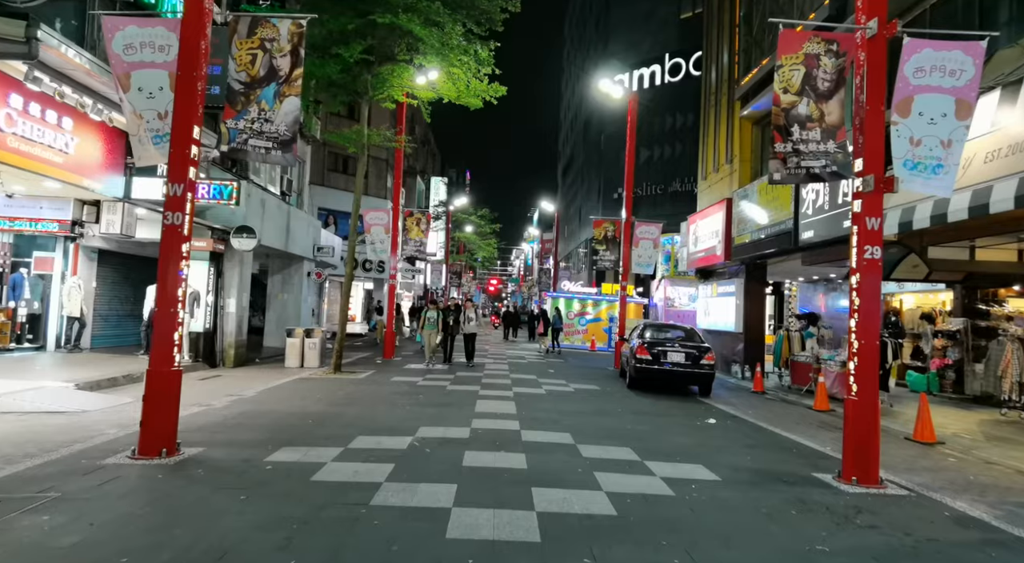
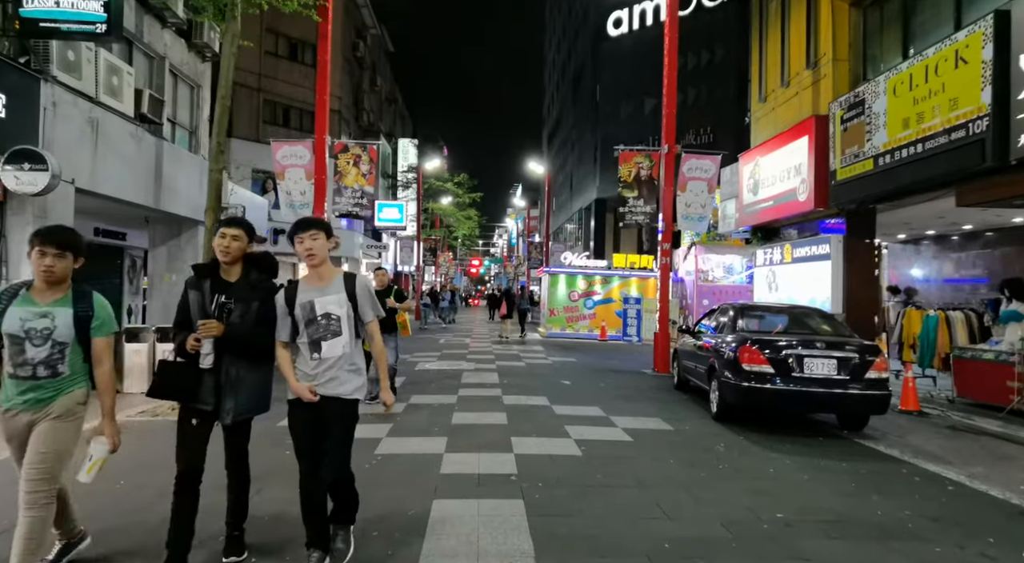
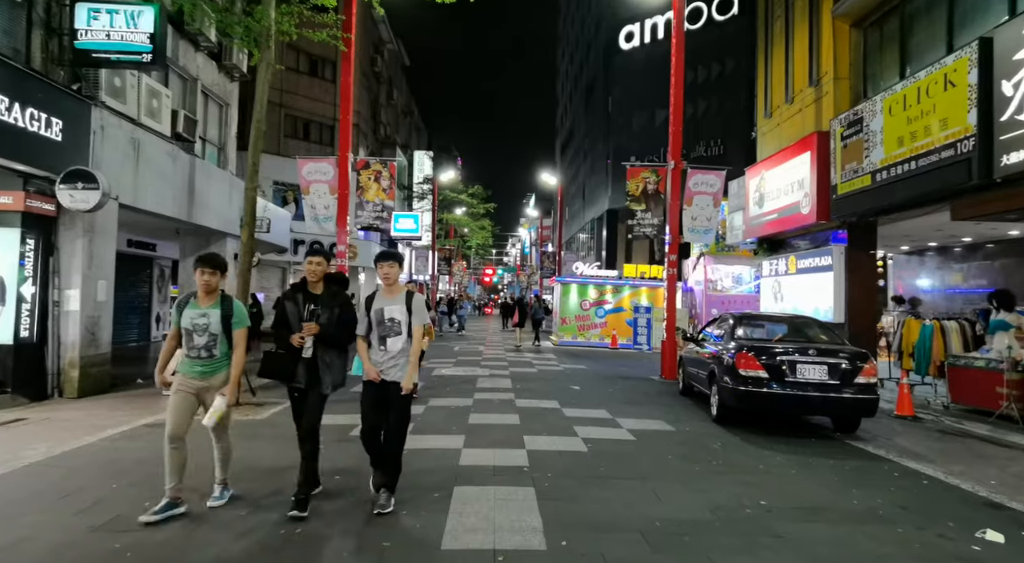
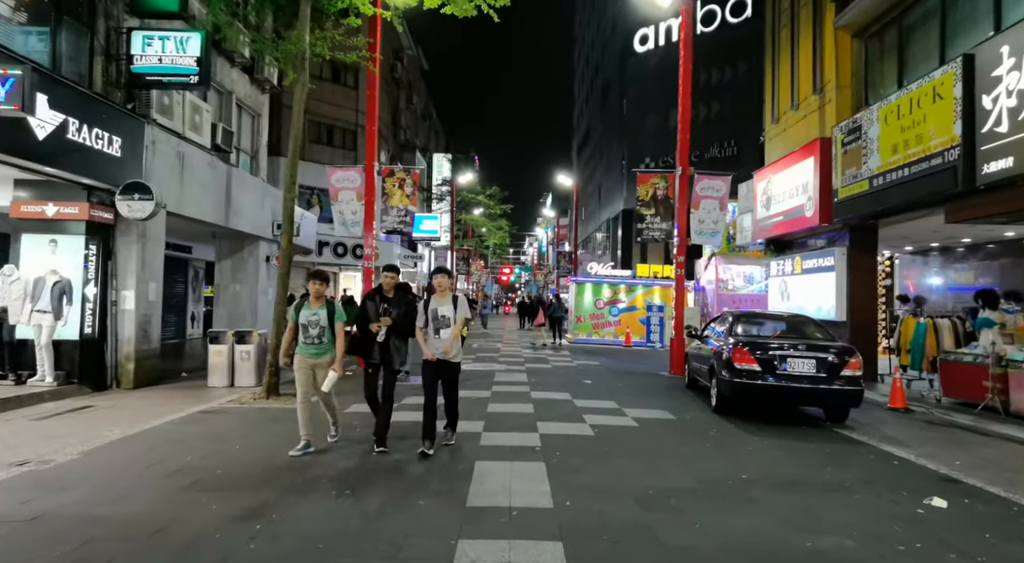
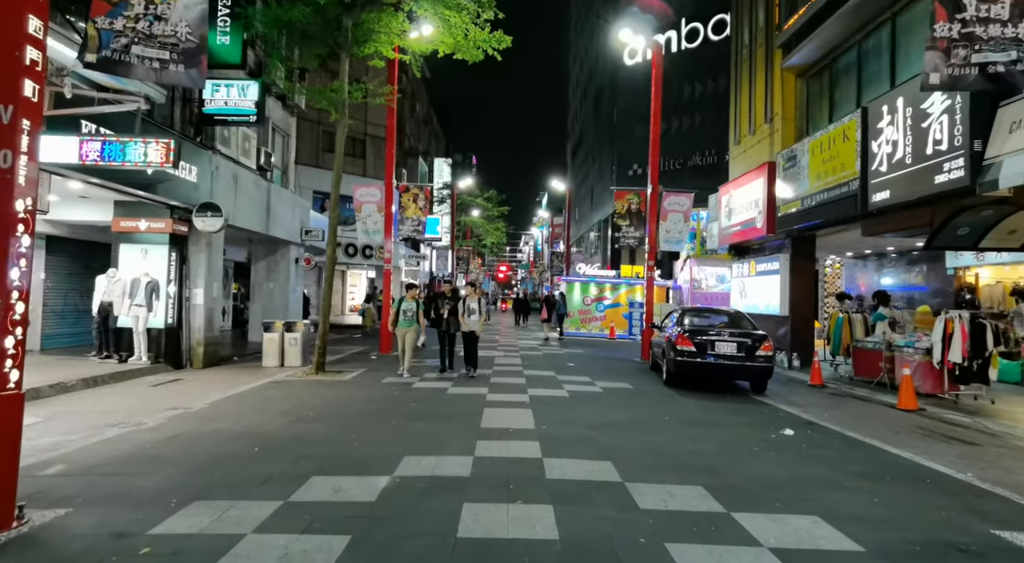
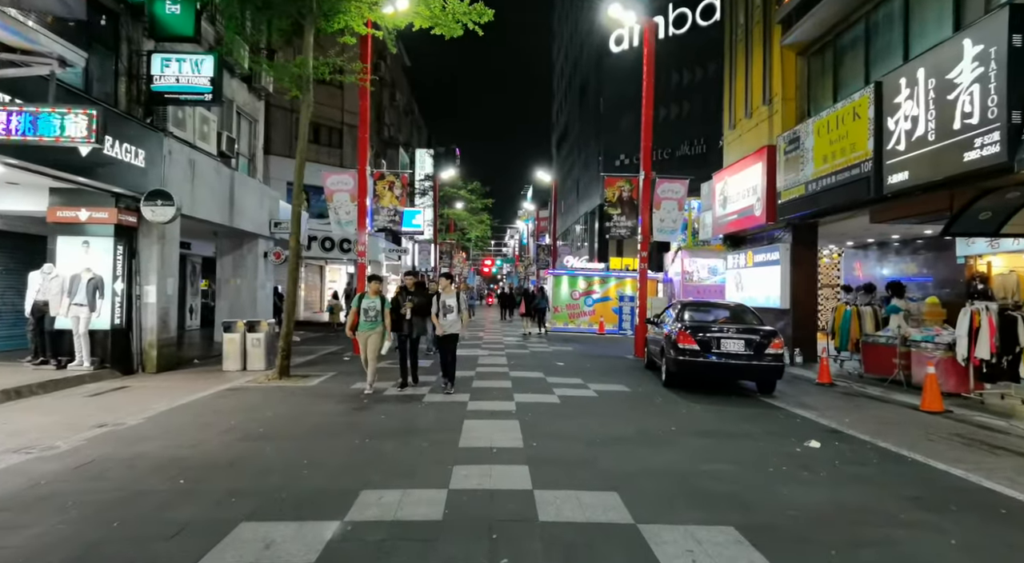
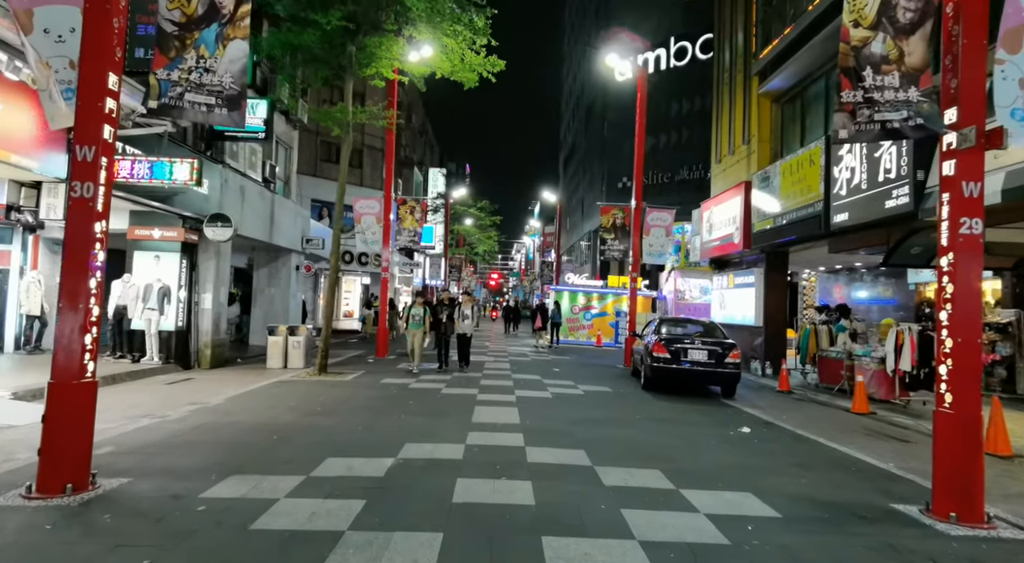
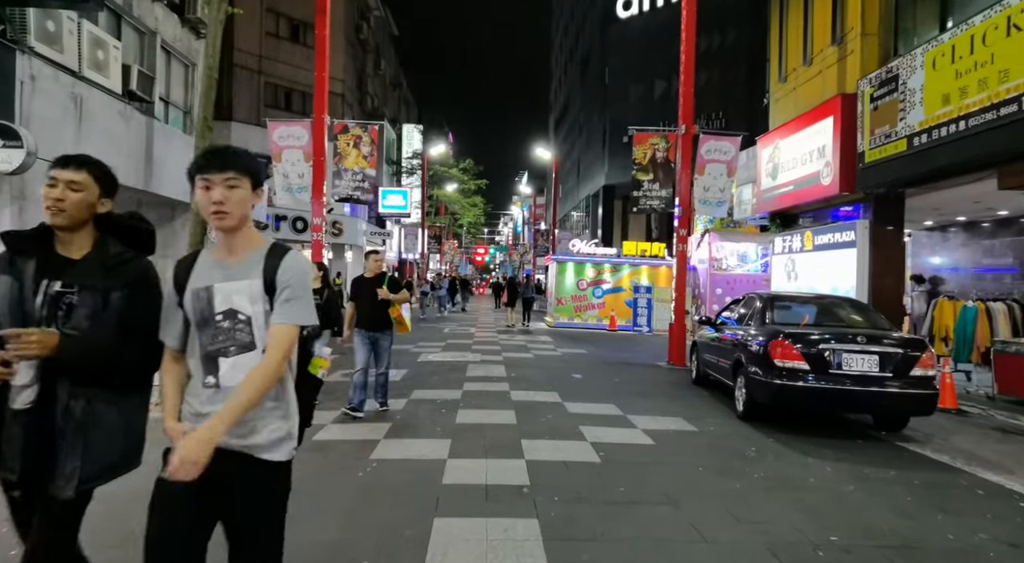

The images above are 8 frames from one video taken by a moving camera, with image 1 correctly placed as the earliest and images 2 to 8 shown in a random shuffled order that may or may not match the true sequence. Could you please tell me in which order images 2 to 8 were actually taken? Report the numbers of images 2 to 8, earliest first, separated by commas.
7, 5, 6, 4, 3, 2, 8
